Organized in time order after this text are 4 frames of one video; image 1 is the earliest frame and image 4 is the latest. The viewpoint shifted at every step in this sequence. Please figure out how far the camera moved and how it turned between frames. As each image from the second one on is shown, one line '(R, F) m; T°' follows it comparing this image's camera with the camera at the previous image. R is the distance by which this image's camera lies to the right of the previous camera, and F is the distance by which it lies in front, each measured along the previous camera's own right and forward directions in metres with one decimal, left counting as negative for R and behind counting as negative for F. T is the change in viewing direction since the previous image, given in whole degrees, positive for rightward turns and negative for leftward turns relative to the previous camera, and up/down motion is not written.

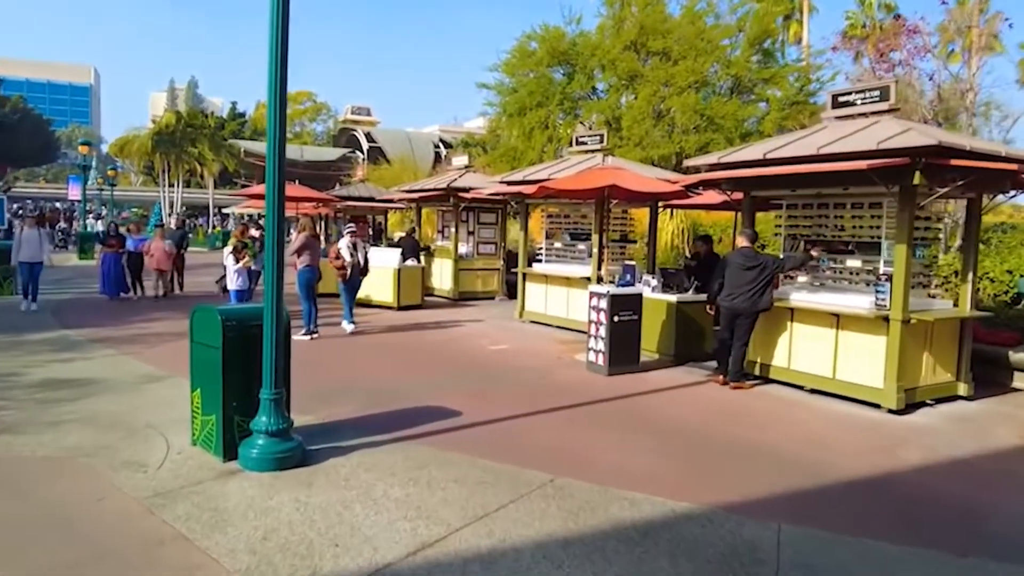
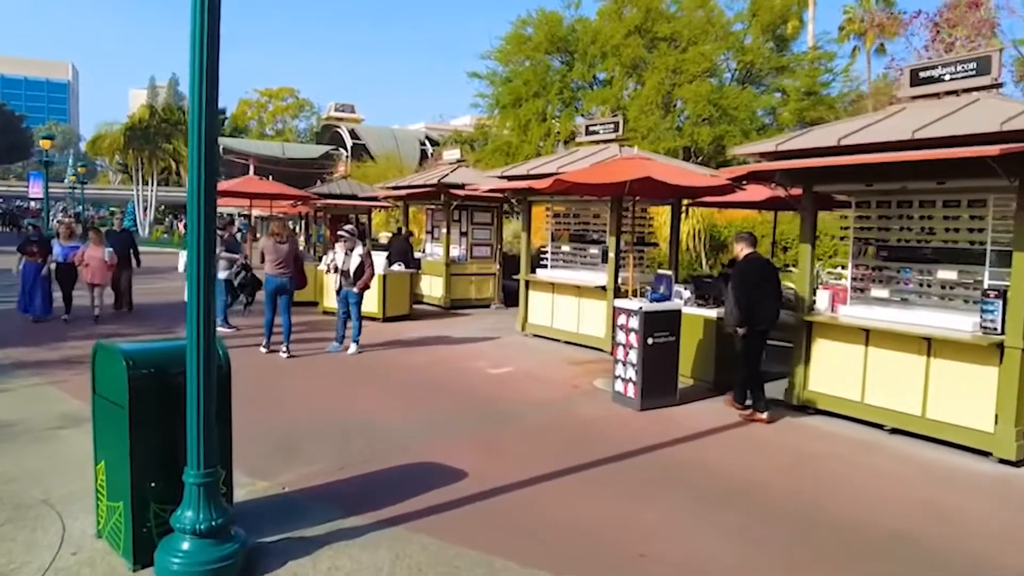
(-0.3, +1.7) m; +1°
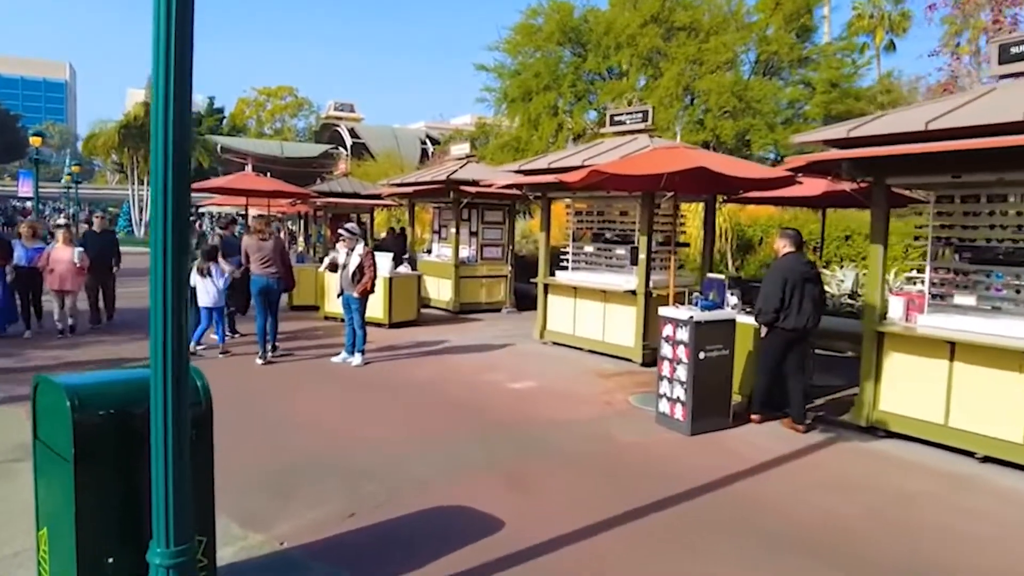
(-0.3, +1.0) m; 0°
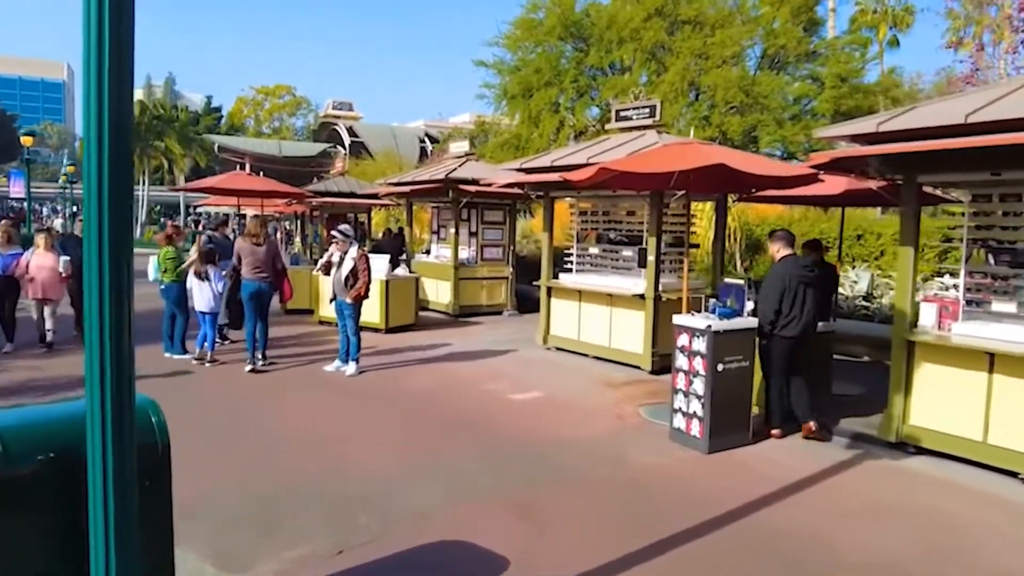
(0.0, +0.5) m; 0°
